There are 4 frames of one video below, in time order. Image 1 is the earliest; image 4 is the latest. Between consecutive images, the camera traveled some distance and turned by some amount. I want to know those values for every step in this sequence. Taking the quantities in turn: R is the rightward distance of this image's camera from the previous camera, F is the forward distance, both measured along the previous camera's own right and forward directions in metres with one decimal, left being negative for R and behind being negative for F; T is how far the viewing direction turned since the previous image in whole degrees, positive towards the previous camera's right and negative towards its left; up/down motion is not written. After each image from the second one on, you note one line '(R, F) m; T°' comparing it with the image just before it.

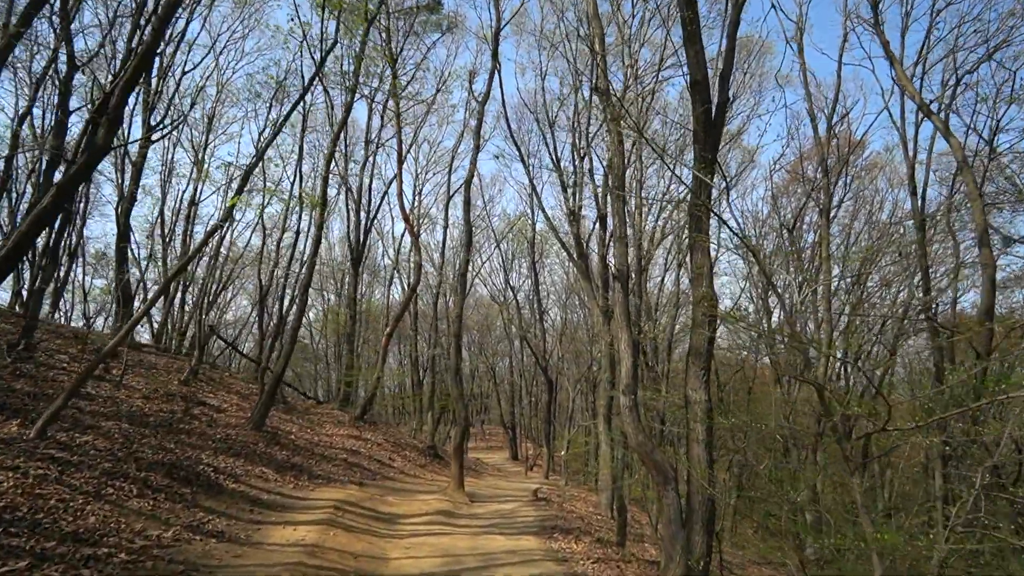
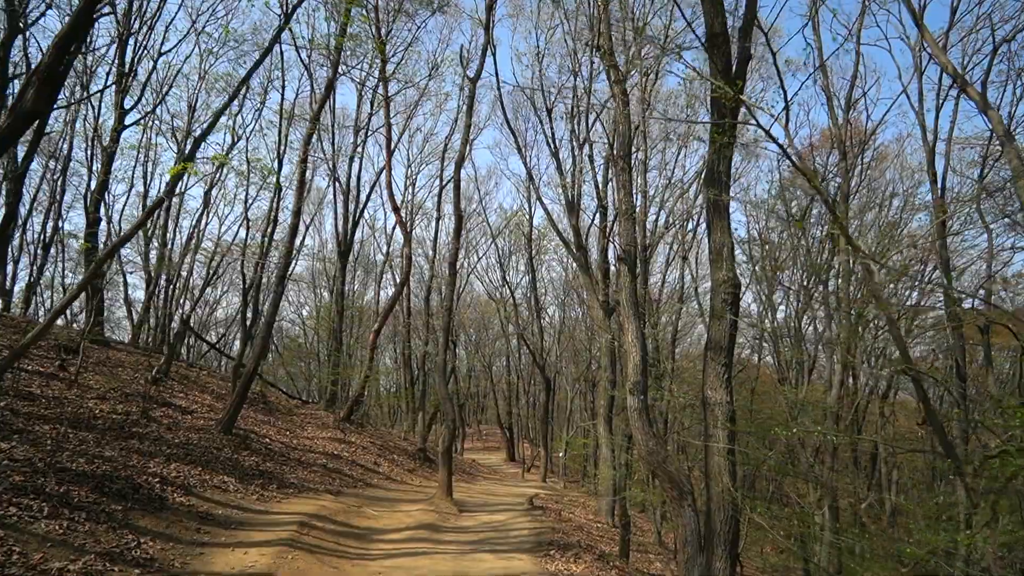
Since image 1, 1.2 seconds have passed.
(+0.1, +1.1) m; 0°
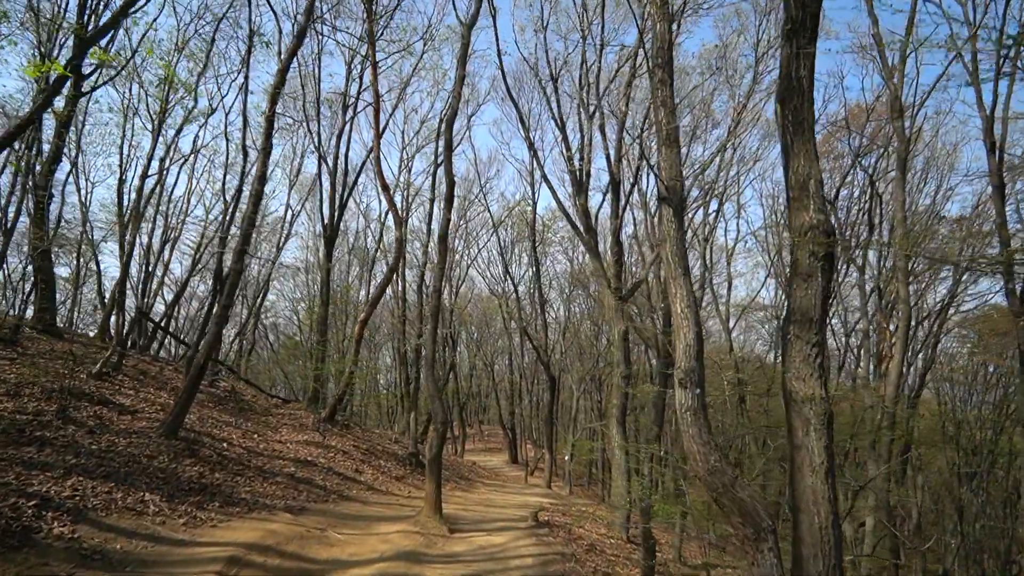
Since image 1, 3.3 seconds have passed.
(0.0, +2.0) m; 0°
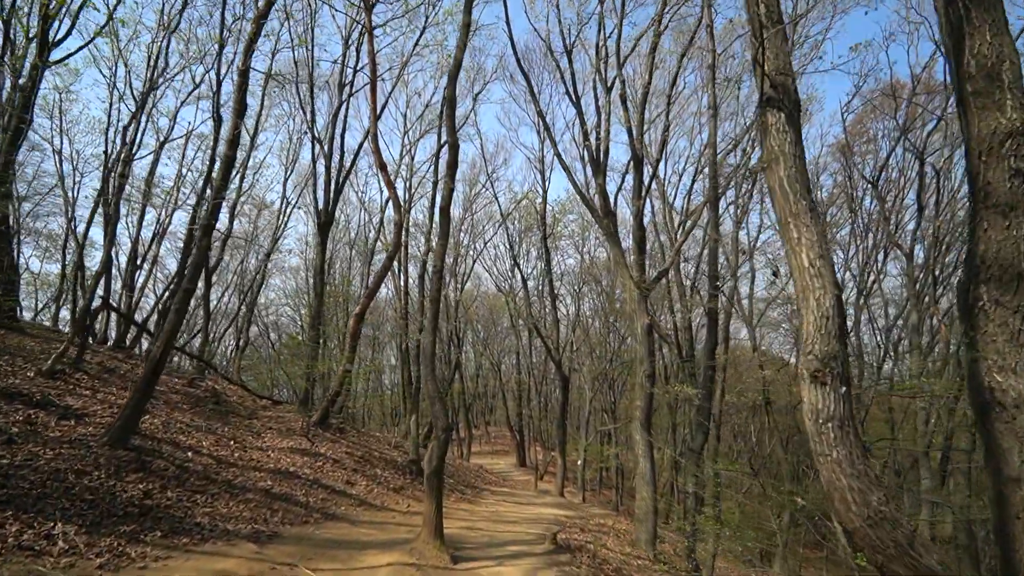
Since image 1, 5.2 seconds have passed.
(-0.1, +1.7) m; -1°
